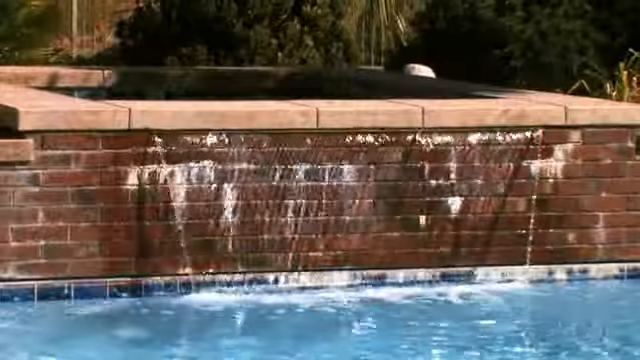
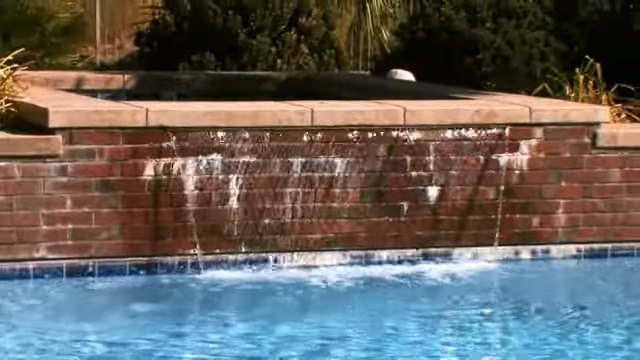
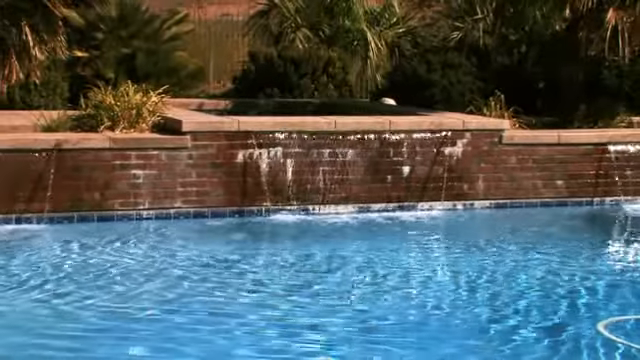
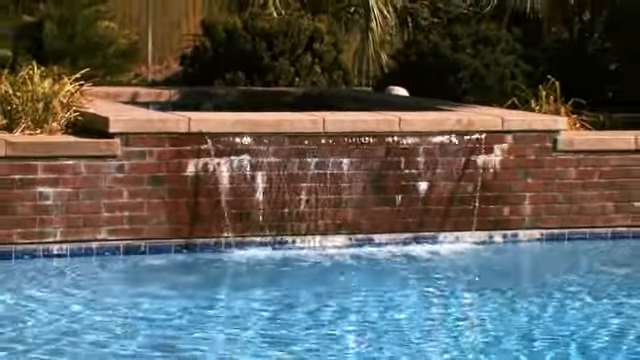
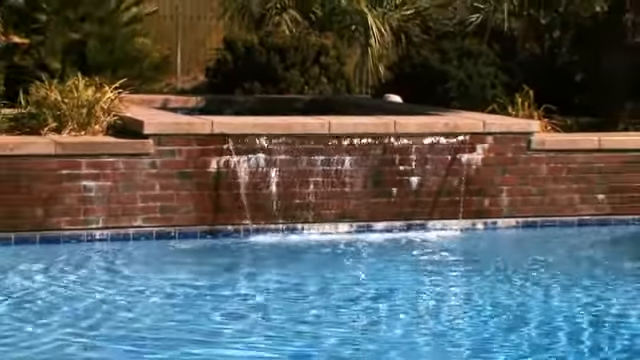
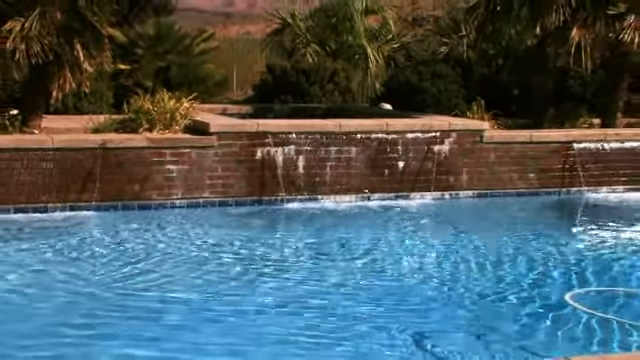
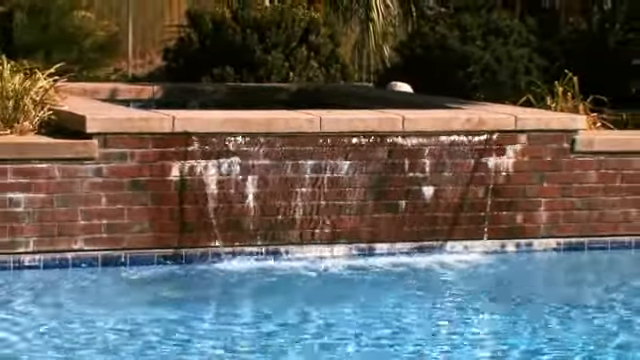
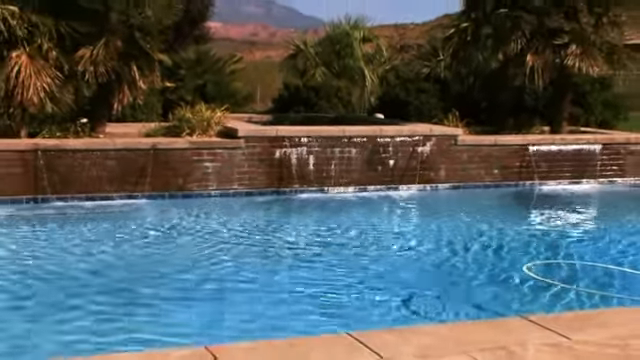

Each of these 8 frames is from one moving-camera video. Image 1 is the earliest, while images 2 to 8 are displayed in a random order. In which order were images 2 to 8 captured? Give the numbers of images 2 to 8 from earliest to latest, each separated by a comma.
2, 7, 4, 5, 3, 6, 8
